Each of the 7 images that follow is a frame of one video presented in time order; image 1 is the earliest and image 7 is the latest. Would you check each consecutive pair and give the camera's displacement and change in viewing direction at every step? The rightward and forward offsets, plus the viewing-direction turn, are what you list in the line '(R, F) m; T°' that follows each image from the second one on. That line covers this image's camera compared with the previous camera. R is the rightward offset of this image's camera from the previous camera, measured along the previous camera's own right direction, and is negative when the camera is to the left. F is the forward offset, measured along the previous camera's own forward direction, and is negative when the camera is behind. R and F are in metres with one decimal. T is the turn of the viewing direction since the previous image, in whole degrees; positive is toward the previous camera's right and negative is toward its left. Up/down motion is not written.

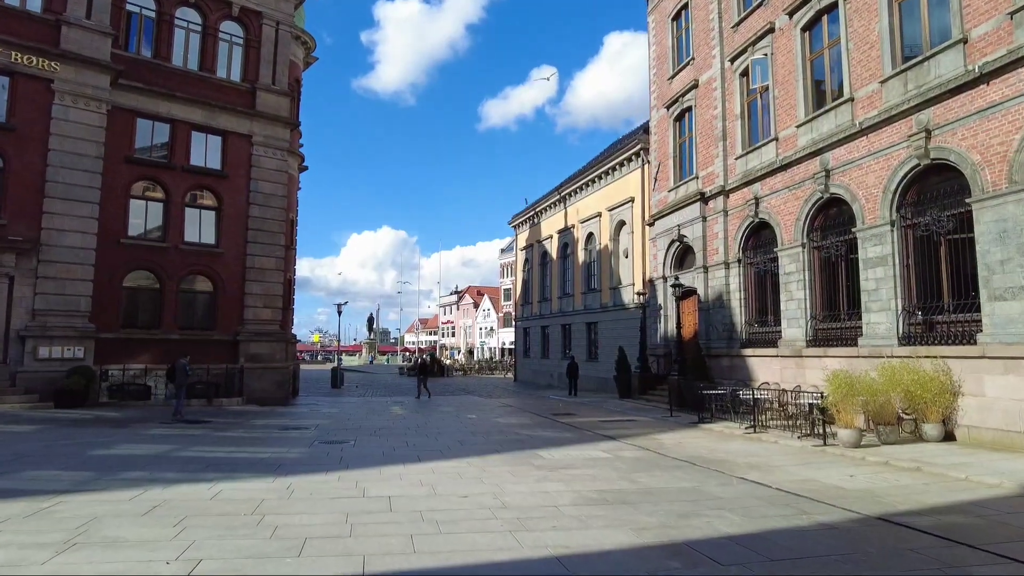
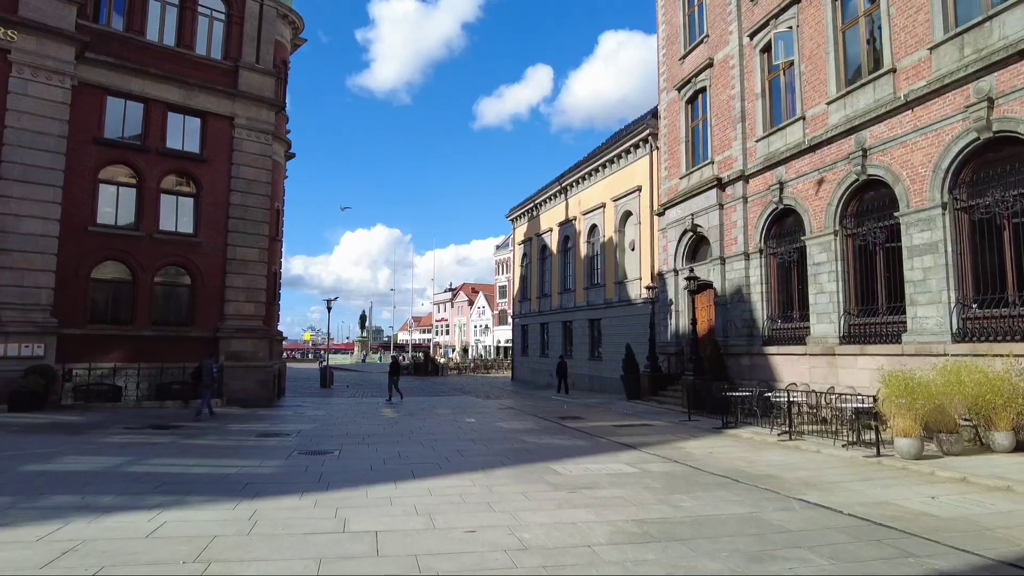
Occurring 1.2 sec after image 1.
(-0.2, +1.5) m; +1°
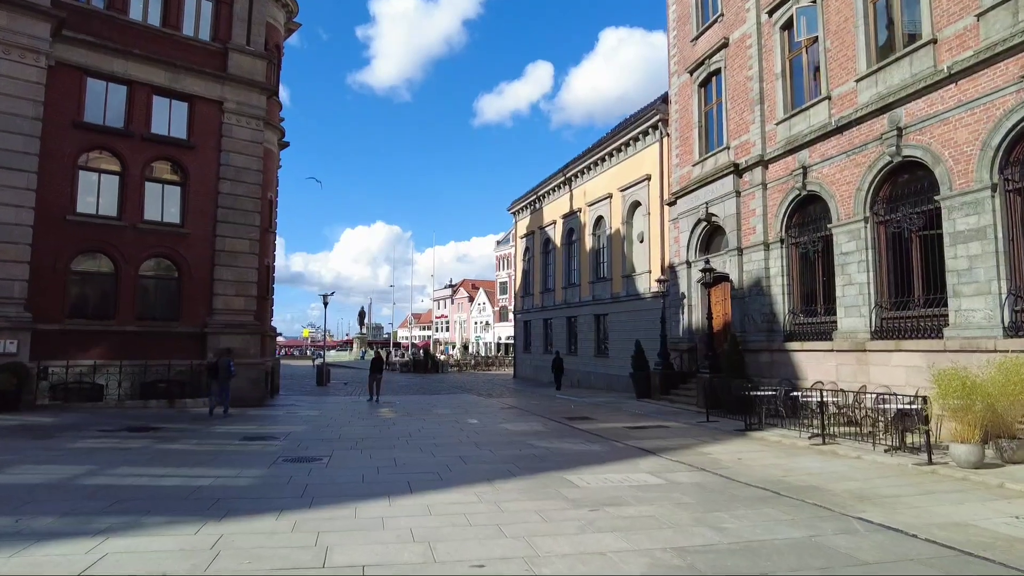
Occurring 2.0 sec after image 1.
(-0.1, +1.1) m; 0°
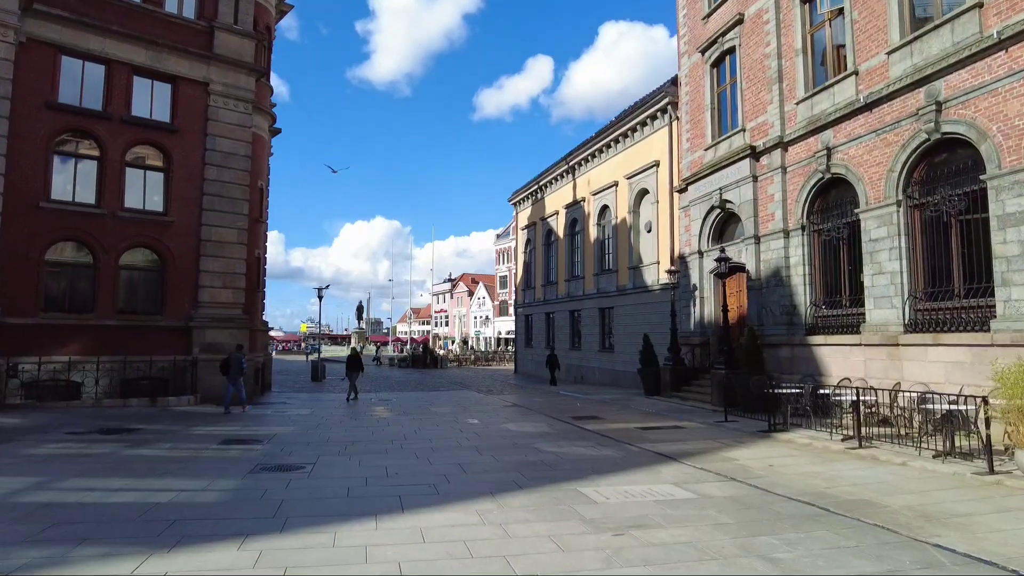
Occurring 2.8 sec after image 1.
(-0.1, +1.1) m; 0°
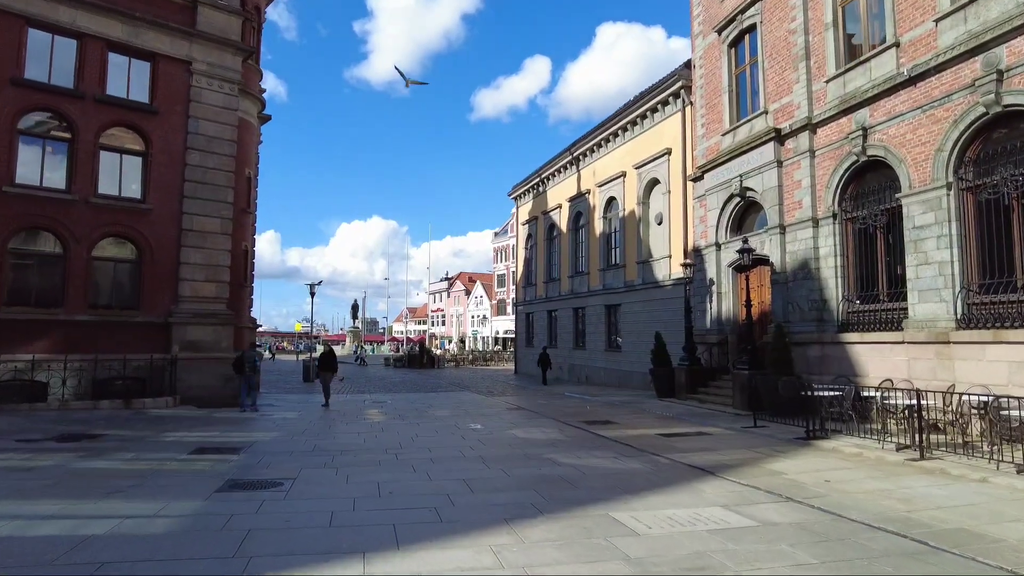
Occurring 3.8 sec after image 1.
(-0.2, +1.3) m; 0°
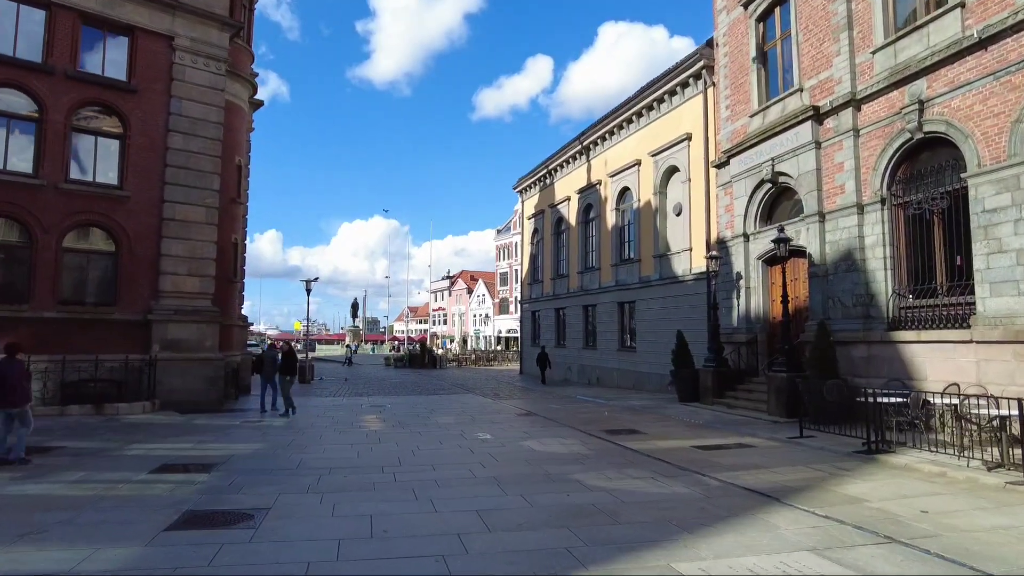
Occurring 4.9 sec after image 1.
(-0.2, +1.5) m; 0°
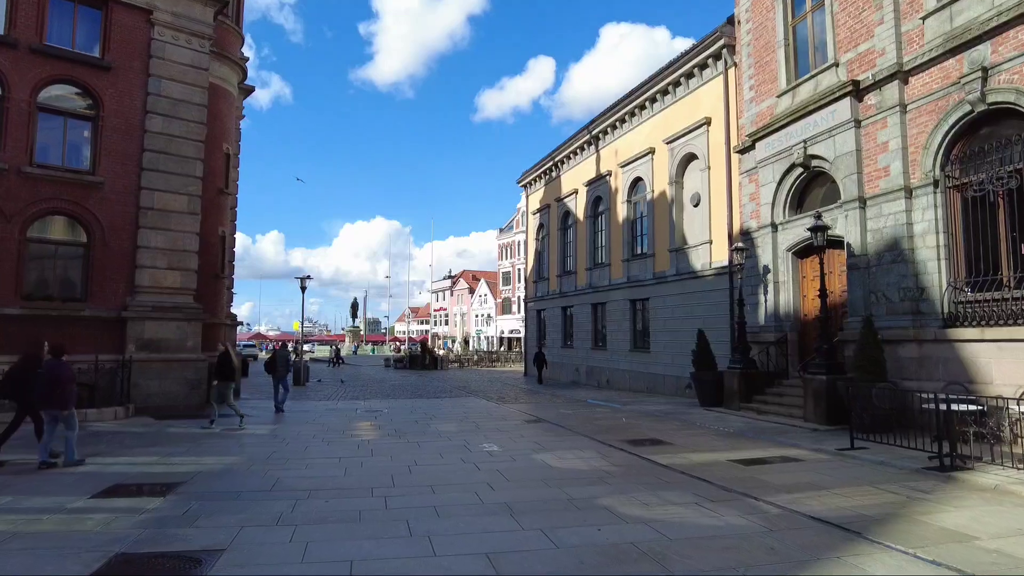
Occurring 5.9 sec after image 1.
(-0.1, +1.4) m; 0°
